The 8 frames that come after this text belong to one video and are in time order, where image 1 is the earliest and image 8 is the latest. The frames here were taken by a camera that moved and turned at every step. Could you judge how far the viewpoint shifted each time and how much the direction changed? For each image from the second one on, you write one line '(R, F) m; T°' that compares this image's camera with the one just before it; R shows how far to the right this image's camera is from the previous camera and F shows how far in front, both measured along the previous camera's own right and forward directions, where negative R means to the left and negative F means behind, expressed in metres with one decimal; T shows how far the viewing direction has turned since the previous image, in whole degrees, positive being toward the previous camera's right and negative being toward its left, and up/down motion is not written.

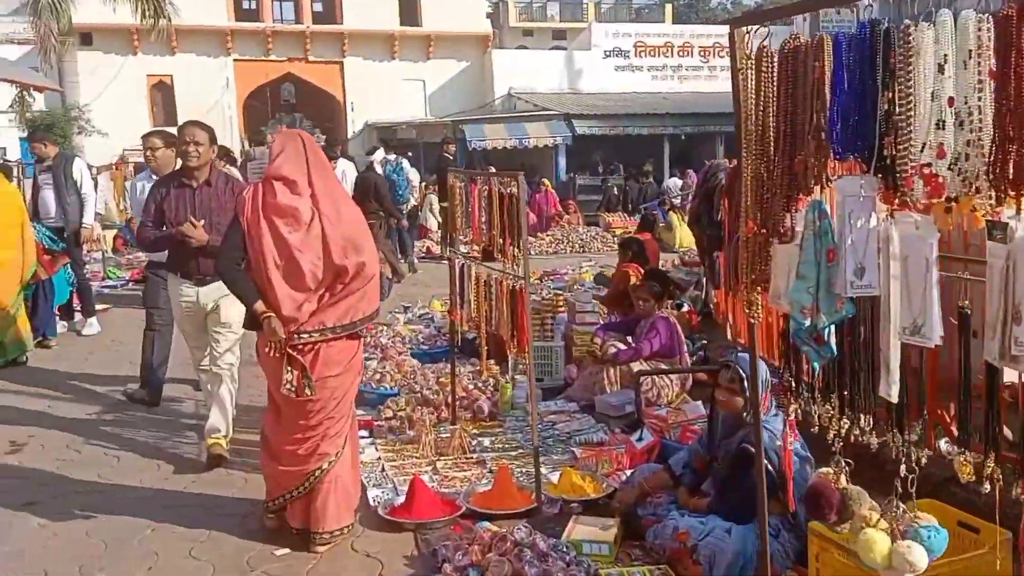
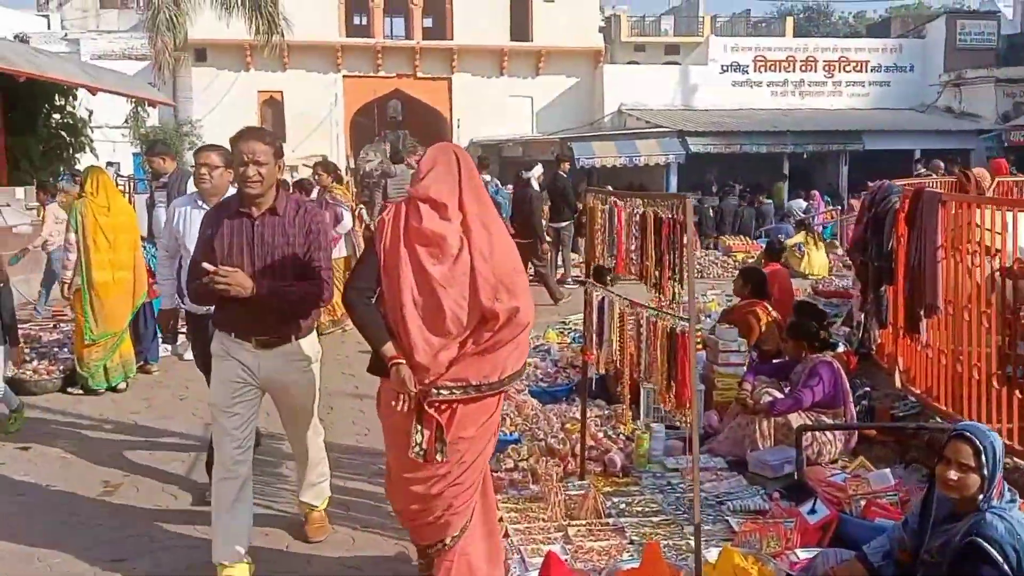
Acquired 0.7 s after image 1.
(-0.2, +0.5) m; -6°
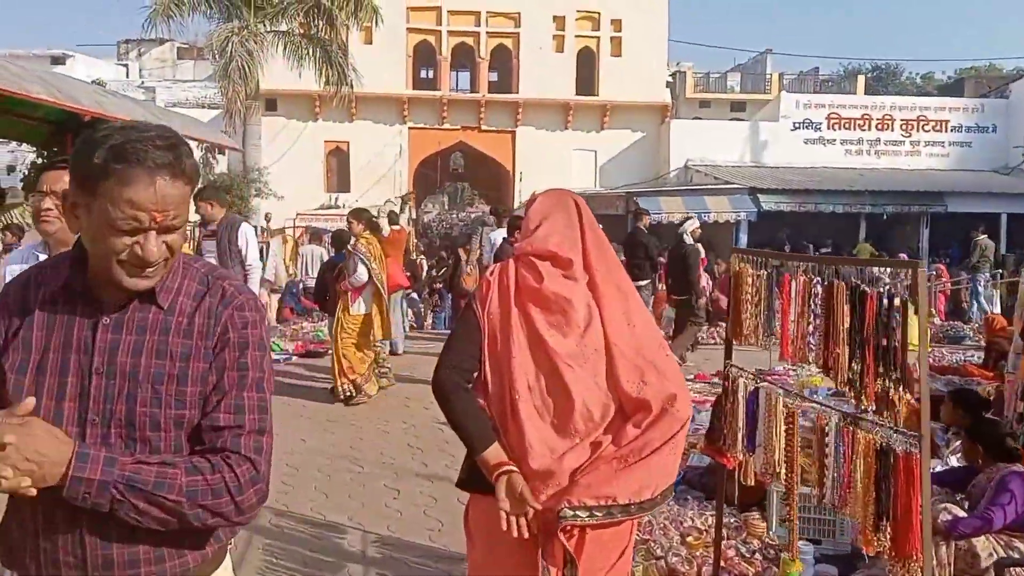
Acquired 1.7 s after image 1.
(-0.2, +0.7) m; -3°
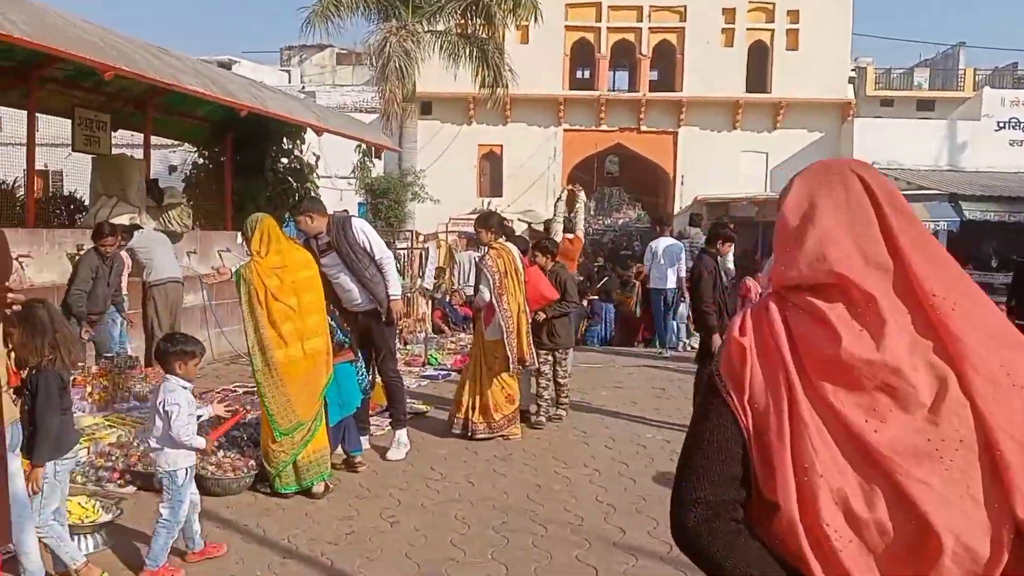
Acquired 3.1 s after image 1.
(-0.4, +1.0) m; -9°
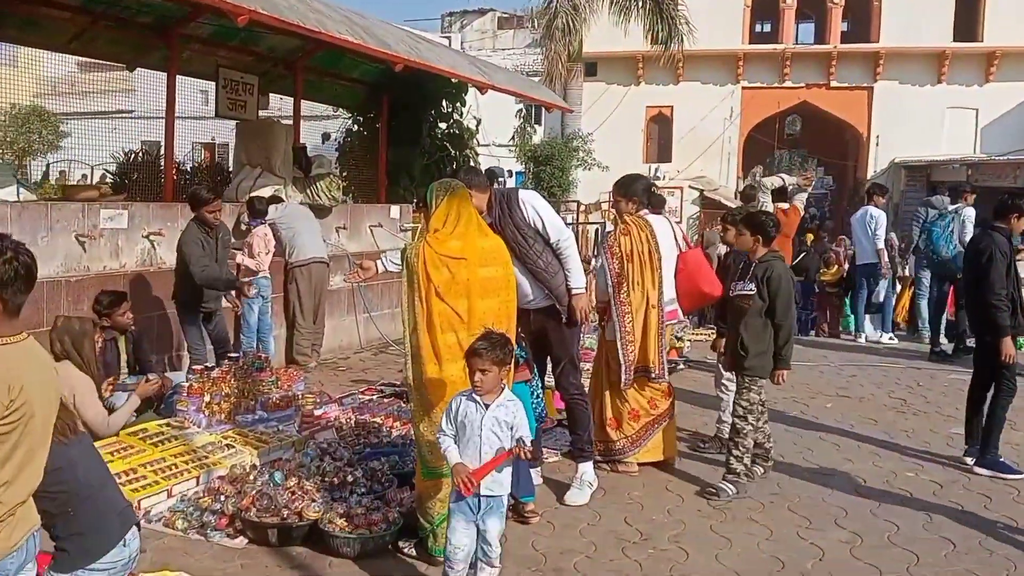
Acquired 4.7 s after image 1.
(-0.3, +1.3) m; -10°
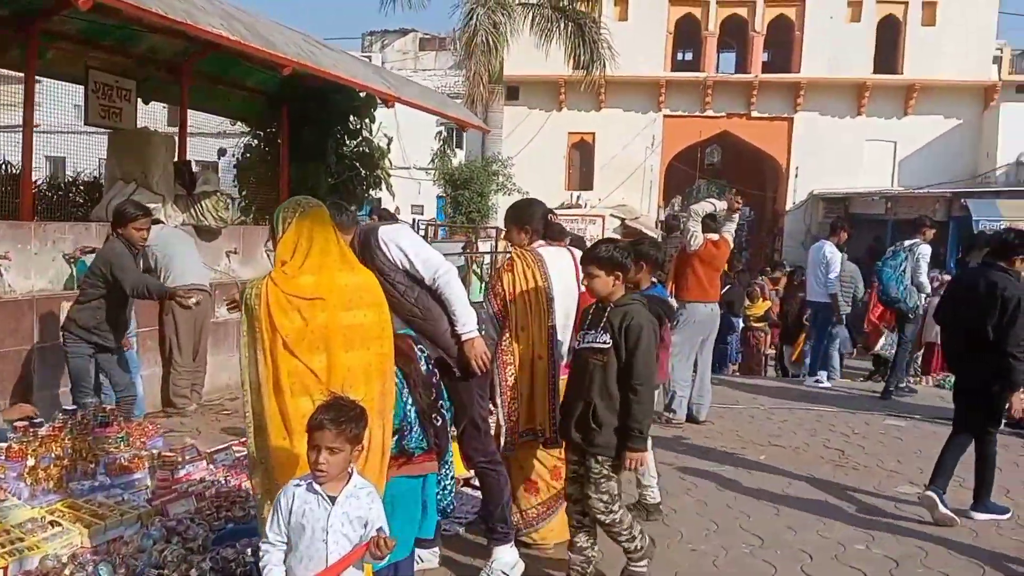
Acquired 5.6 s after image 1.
(+0.1, +0.7) m; +5°
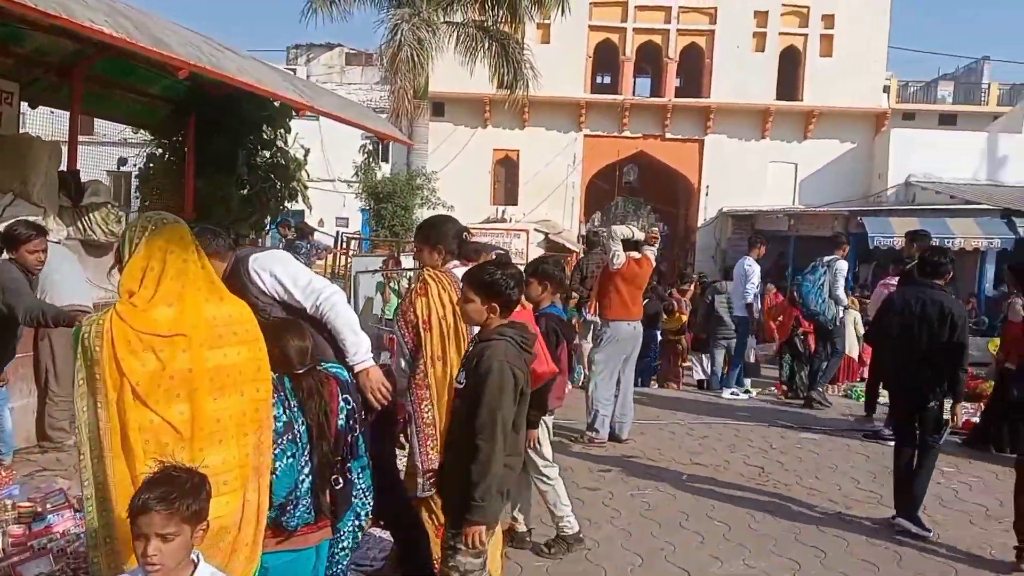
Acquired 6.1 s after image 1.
(+0.1, +0.4) m; +4°
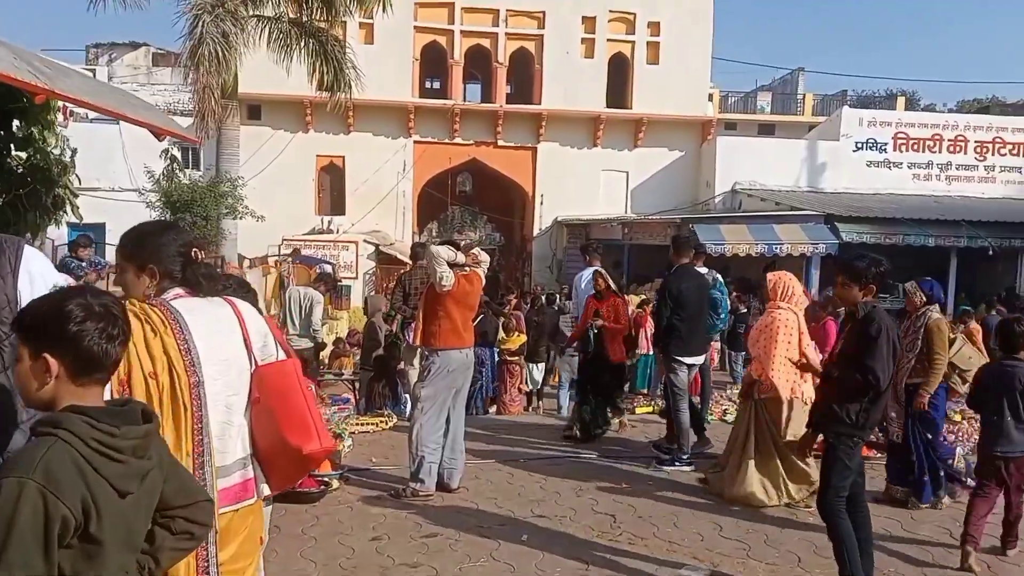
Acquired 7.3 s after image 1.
(+0.3, +1.3) m; +10°
